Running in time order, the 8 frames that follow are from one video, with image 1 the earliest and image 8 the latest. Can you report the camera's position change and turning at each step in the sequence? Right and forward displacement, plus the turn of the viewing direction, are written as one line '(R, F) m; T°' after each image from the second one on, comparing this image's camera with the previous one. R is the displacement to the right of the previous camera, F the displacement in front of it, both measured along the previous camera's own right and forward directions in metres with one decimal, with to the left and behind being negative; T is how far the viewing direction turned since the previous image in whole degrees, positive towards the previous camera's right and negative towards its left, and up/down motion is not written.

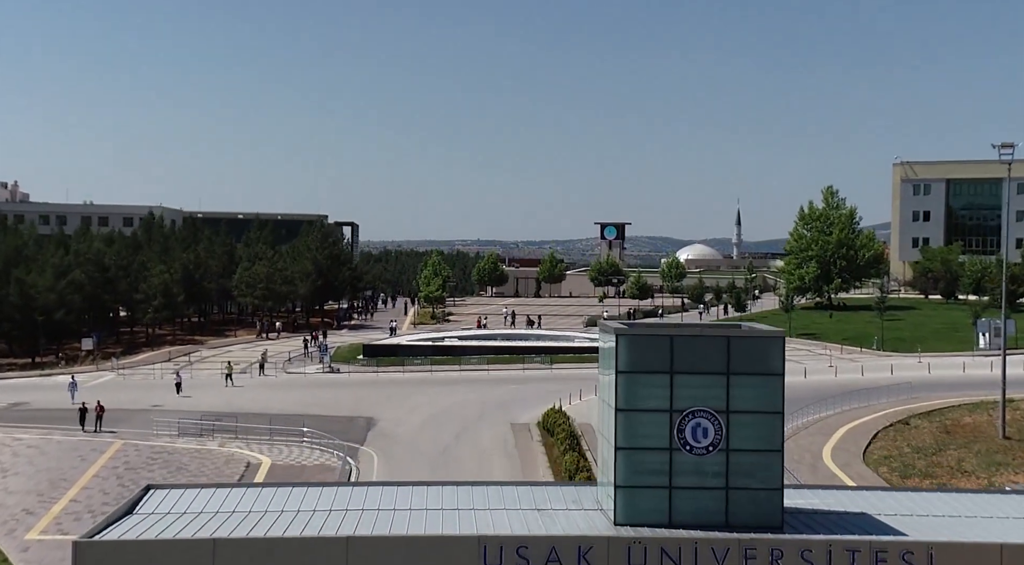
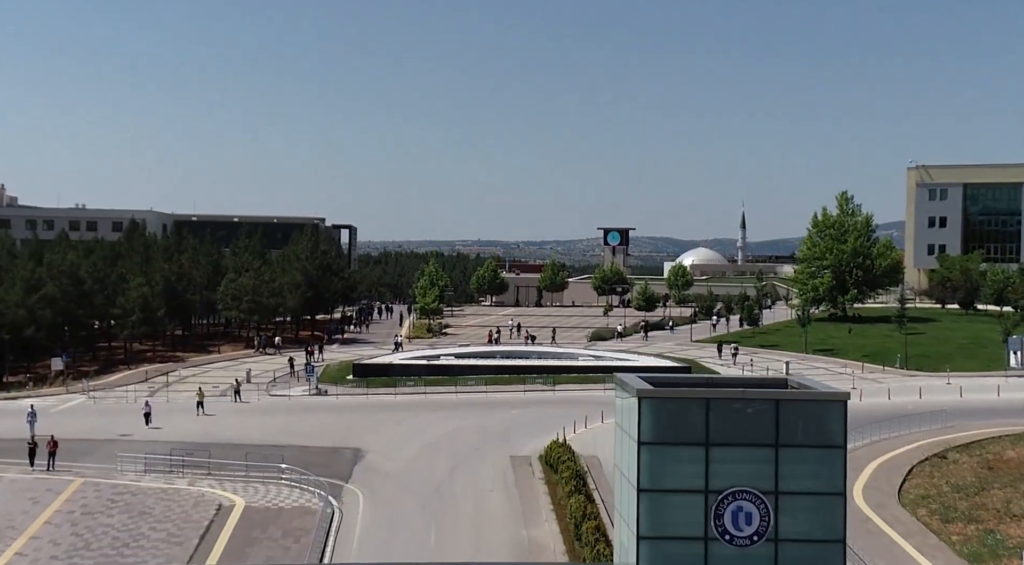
(0.0, +3.3) m; 0°
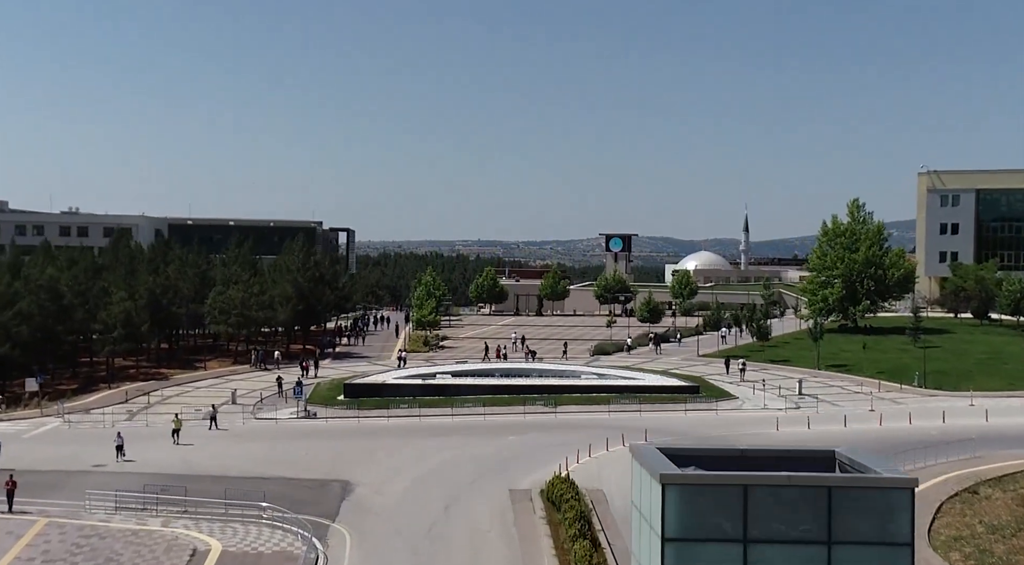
(0.0, +2.4) m; 0°
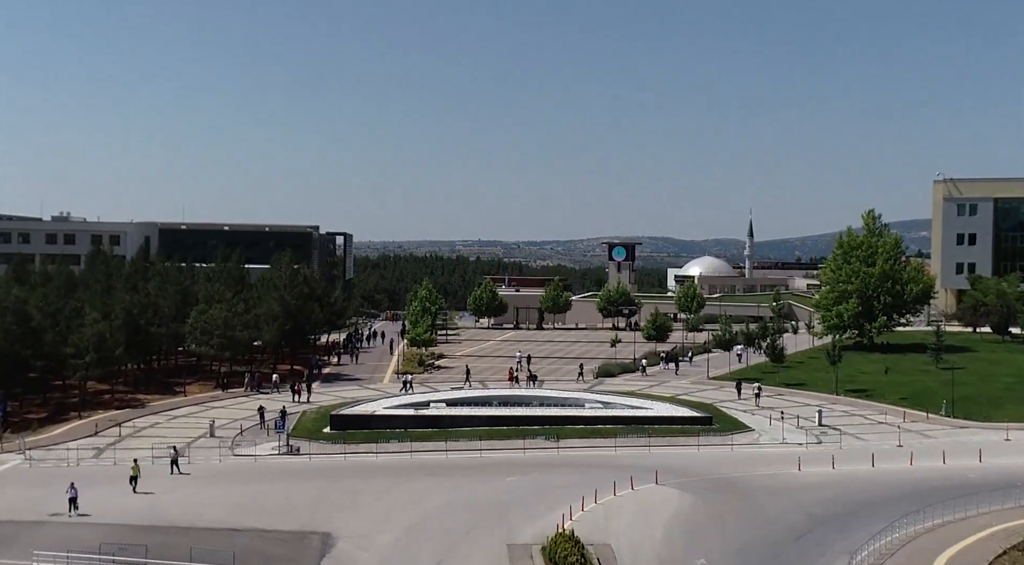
(+0.1, +3.2) m; 0°
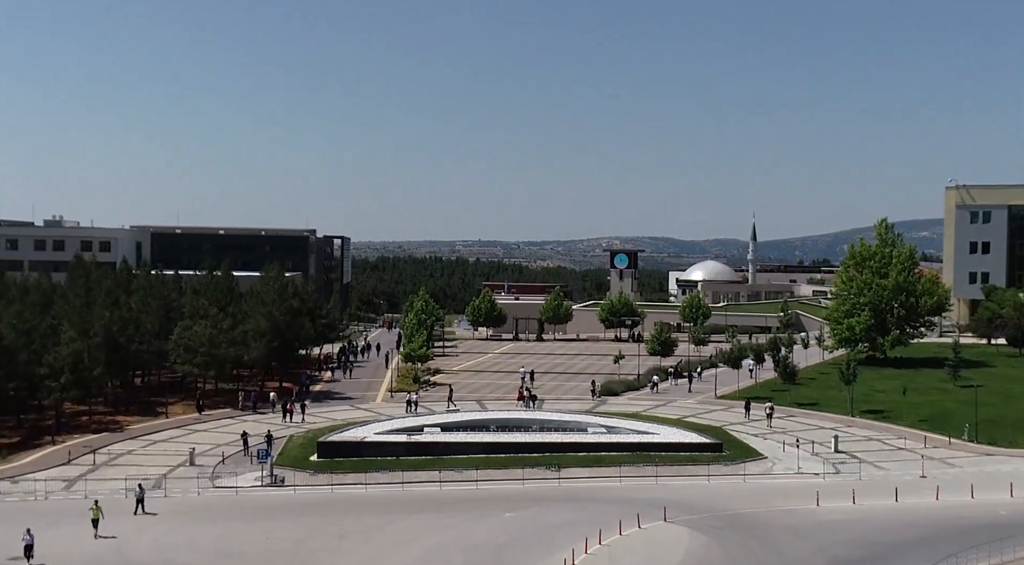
(+0.1, +2.5) m; 0°
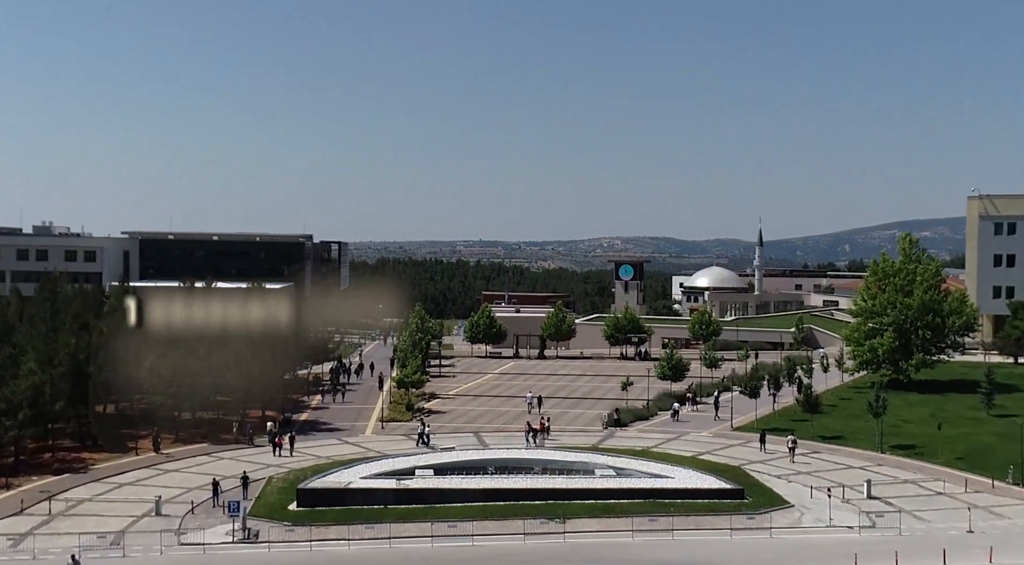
(0.0, +3.9) m; 0°
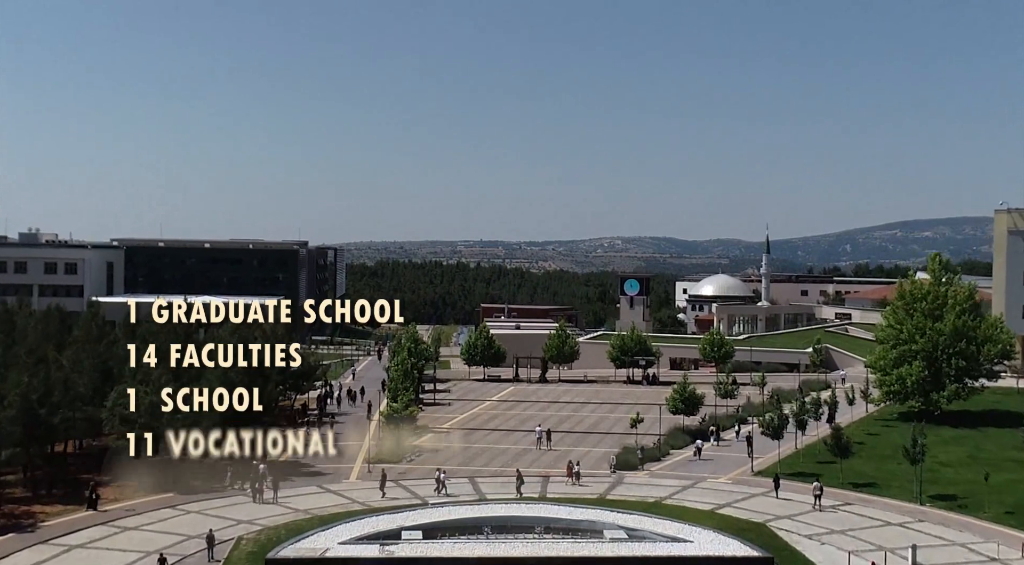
(+0.1, +4.4) m; 0°
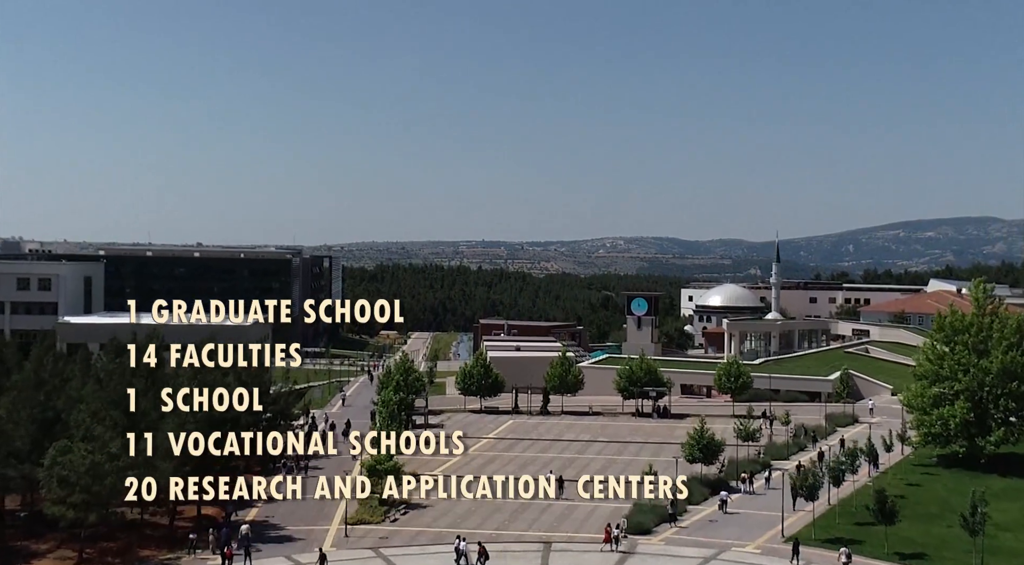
(+0.2, +5.5) m; 0°
